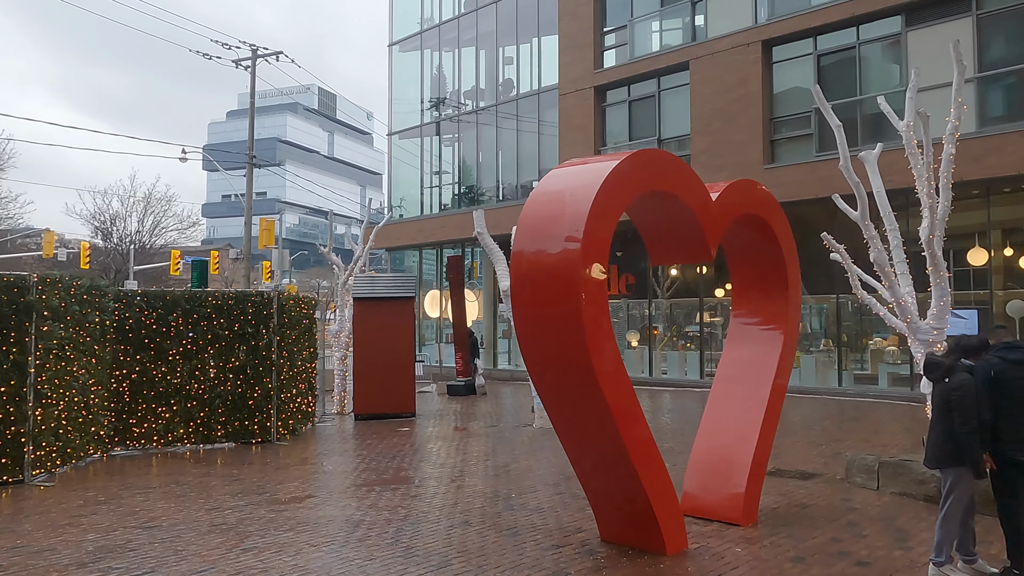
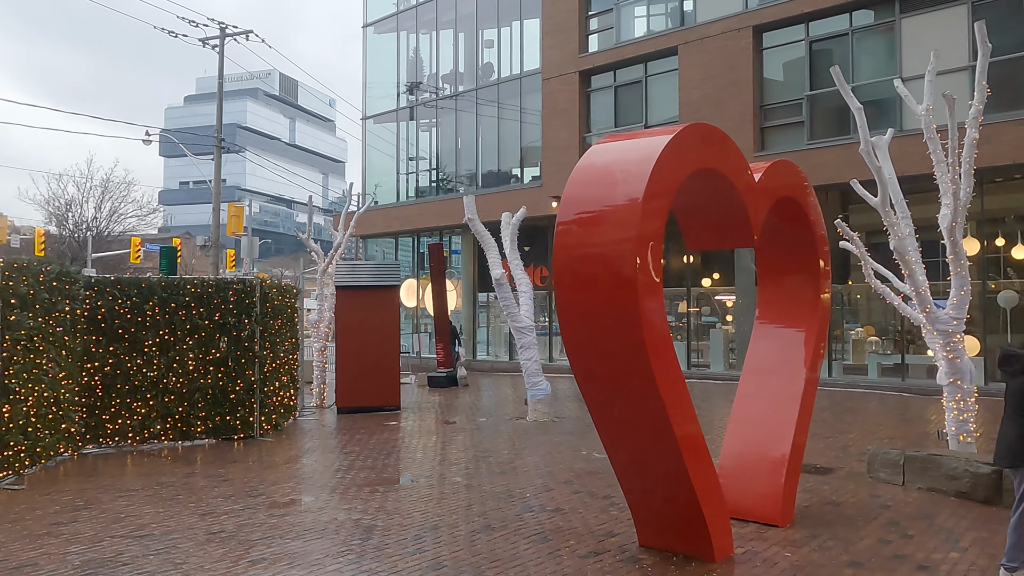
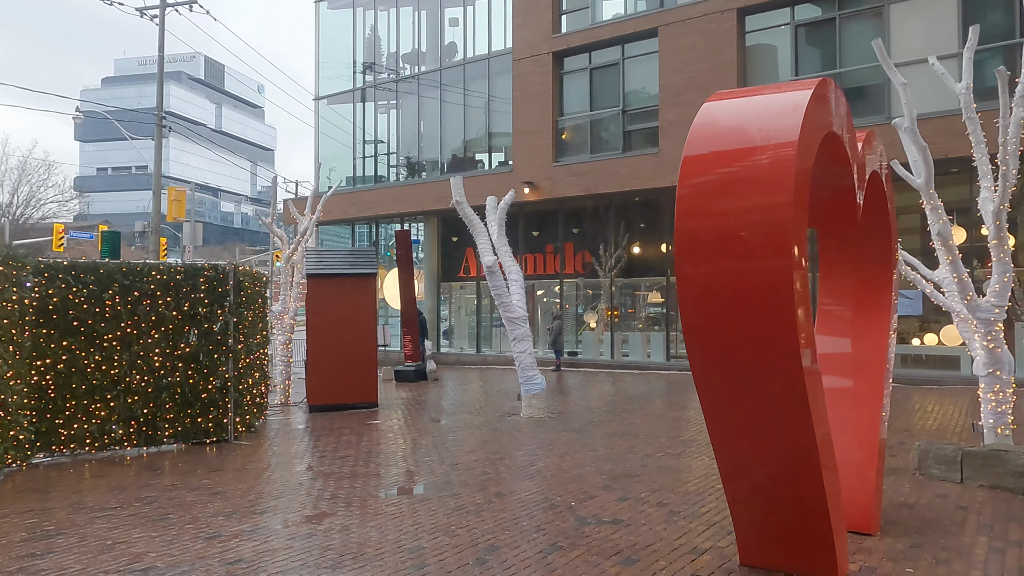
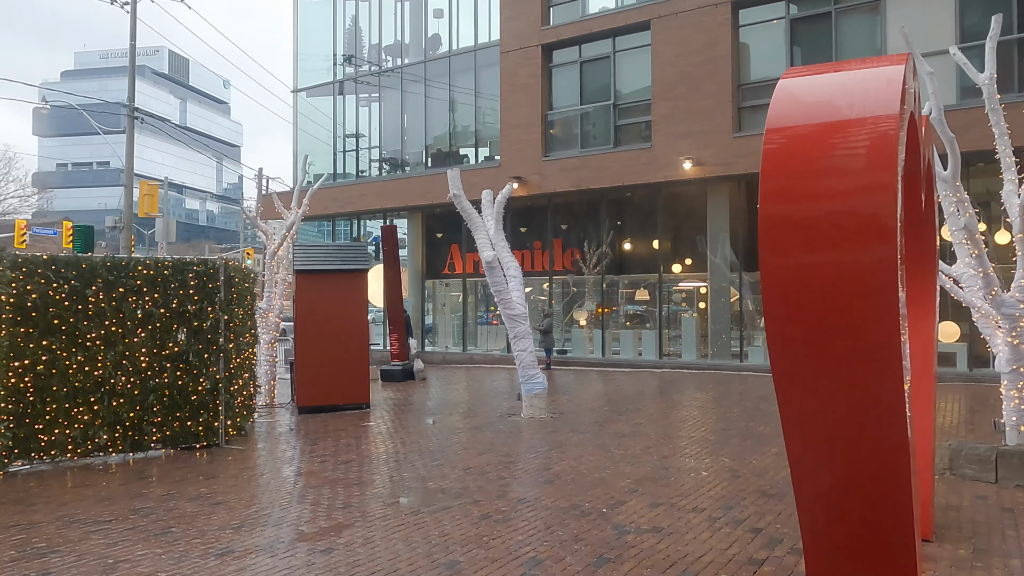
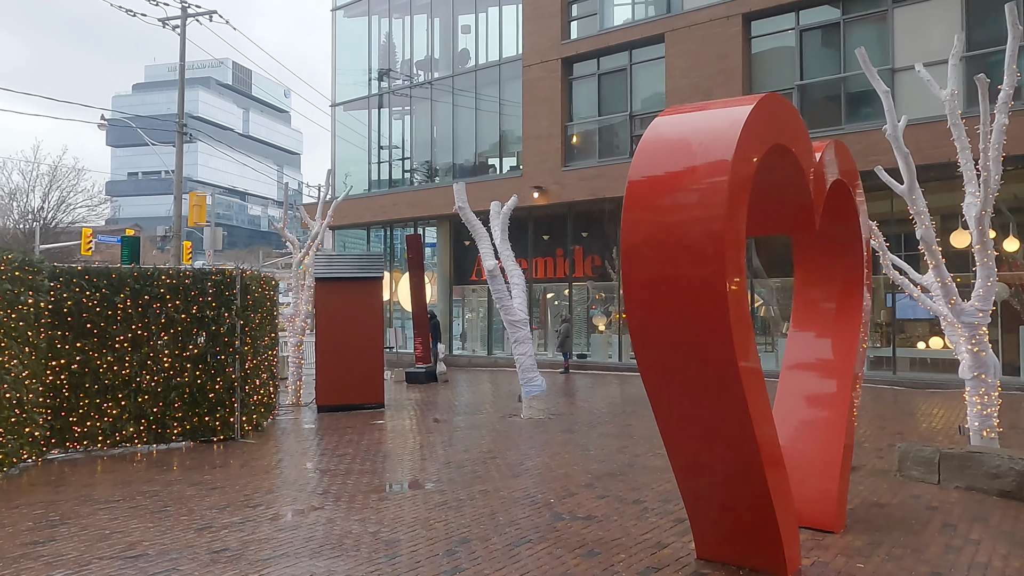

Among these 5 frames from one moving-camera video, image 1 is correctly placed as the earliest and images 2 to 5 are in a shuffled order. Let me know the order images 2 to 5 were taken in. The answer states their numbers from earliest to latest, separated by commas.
2, 5, 3, 4
